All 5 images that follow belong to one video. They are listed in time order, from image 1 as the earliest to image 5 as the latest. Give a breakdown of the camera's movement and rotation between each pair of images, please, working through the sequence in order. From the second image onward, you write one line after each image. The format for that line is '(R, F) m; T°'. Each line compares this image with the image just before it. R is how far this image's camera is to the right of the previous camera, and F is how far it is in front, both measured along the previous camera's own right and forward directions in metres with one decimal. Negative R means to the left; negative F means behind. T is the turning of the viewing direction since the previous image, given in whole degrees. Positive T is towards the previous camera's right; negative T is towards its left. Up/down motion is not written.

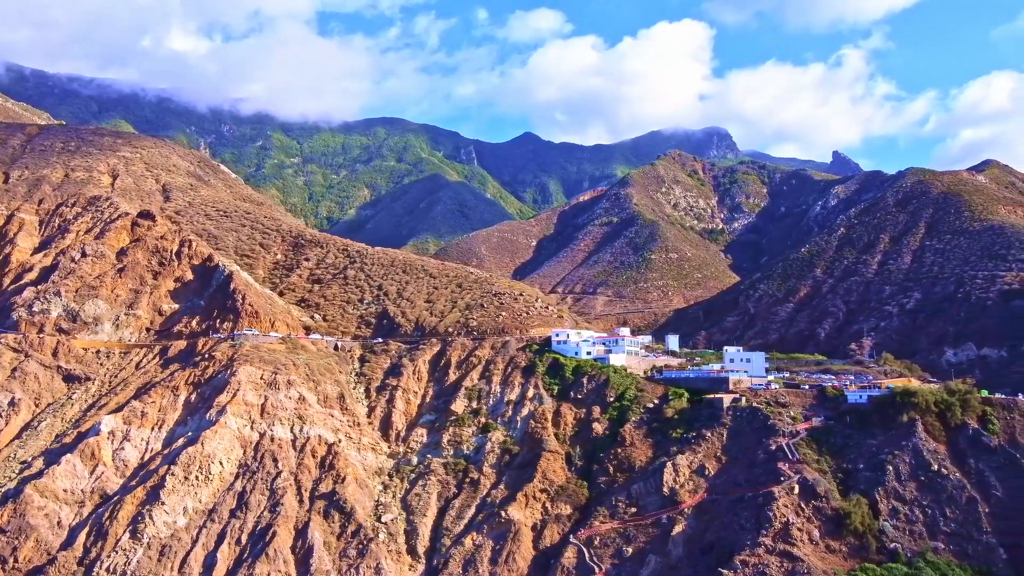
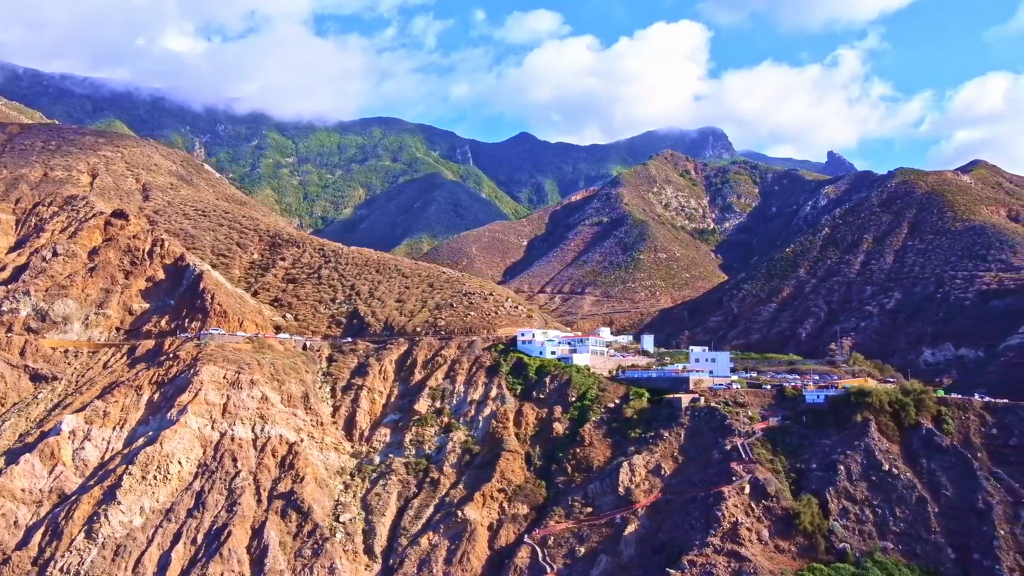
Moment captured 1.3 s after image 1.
(+1.8, 0.0) m; 0°
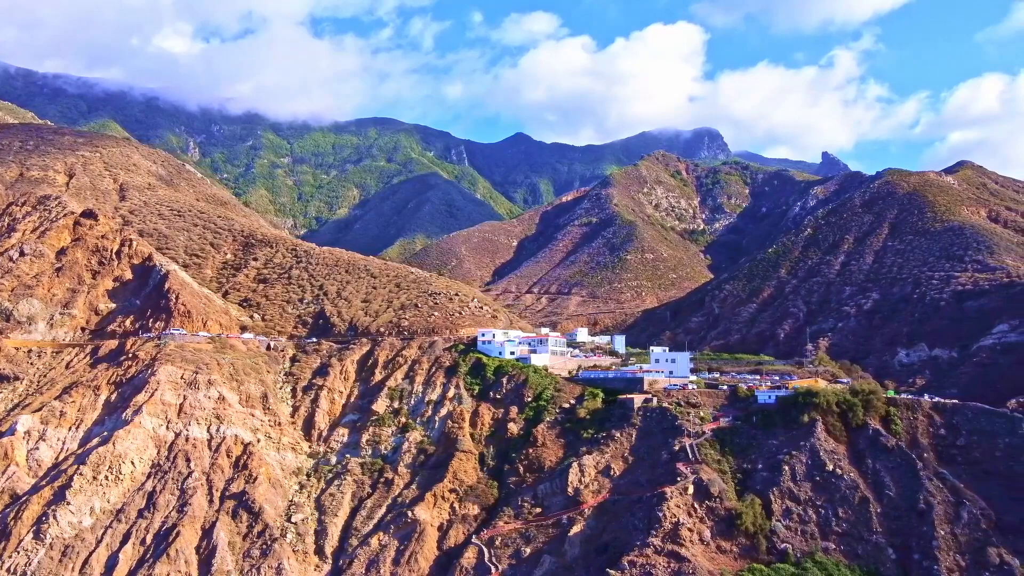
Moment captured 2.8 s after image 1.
(+2.1, 0.0) m; 0°
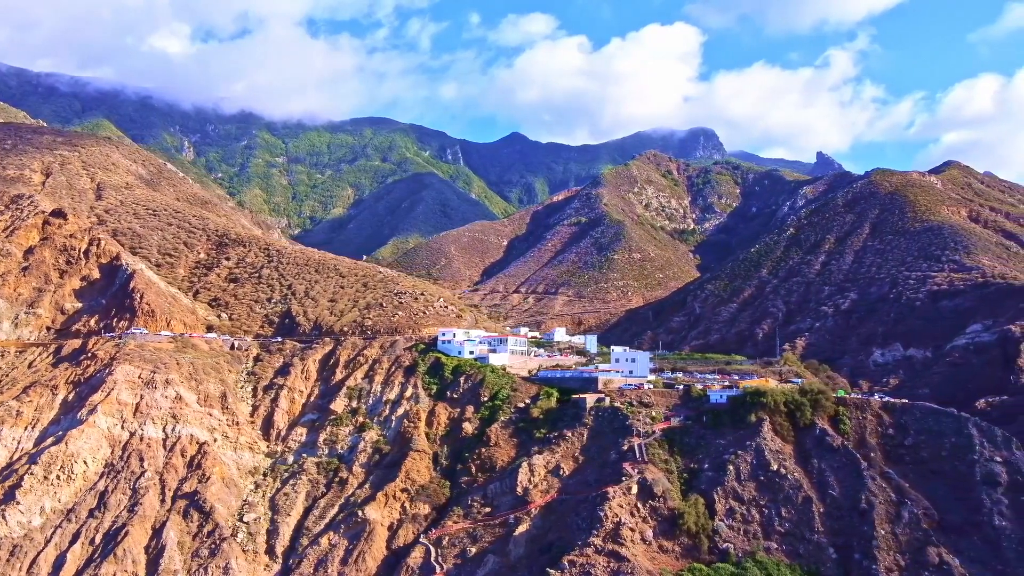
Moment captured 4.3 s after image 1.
(+2.1, 0.0) m; 0°
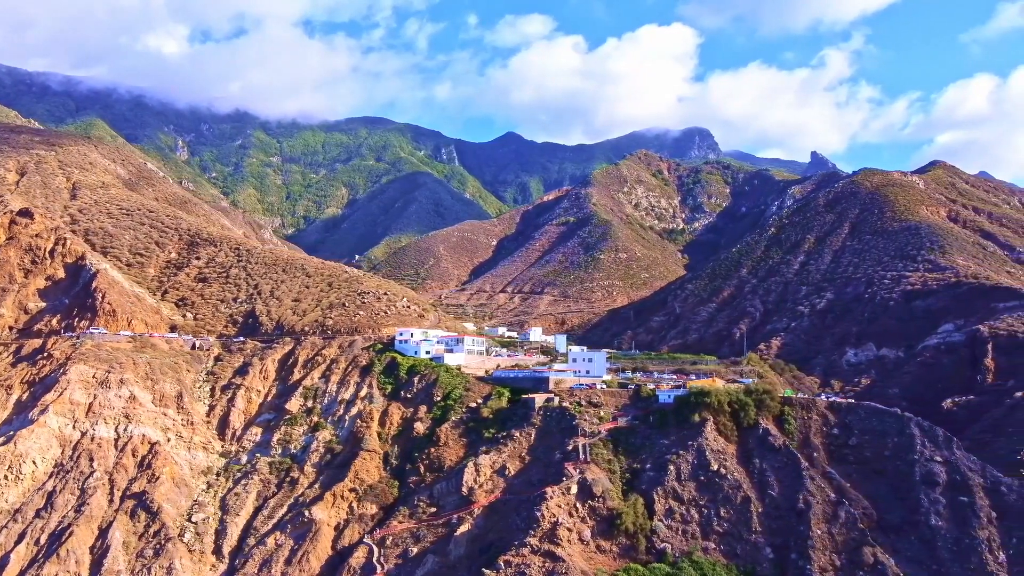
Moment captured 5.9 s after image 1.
(+2.3, 0.0) m; 0°
